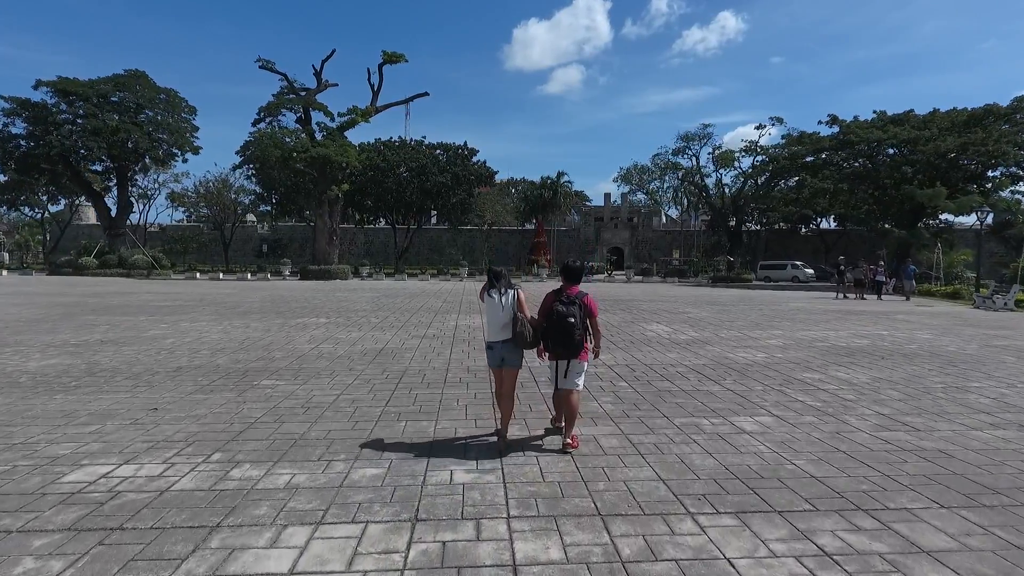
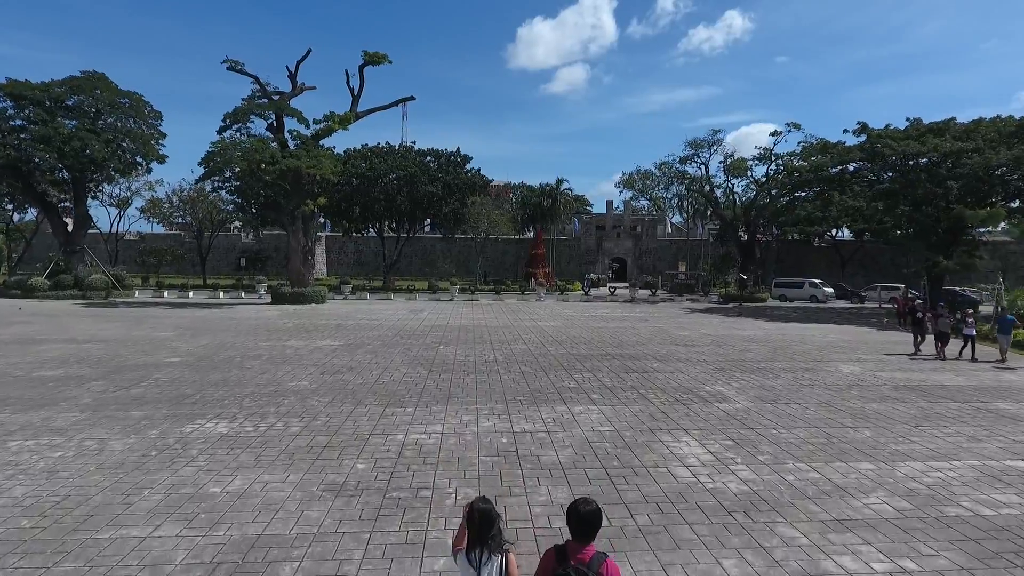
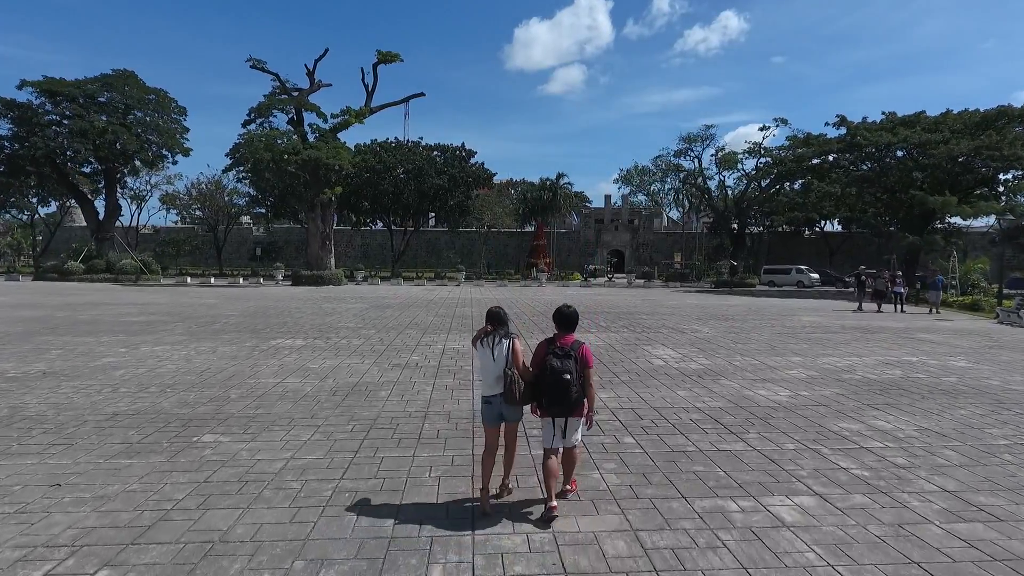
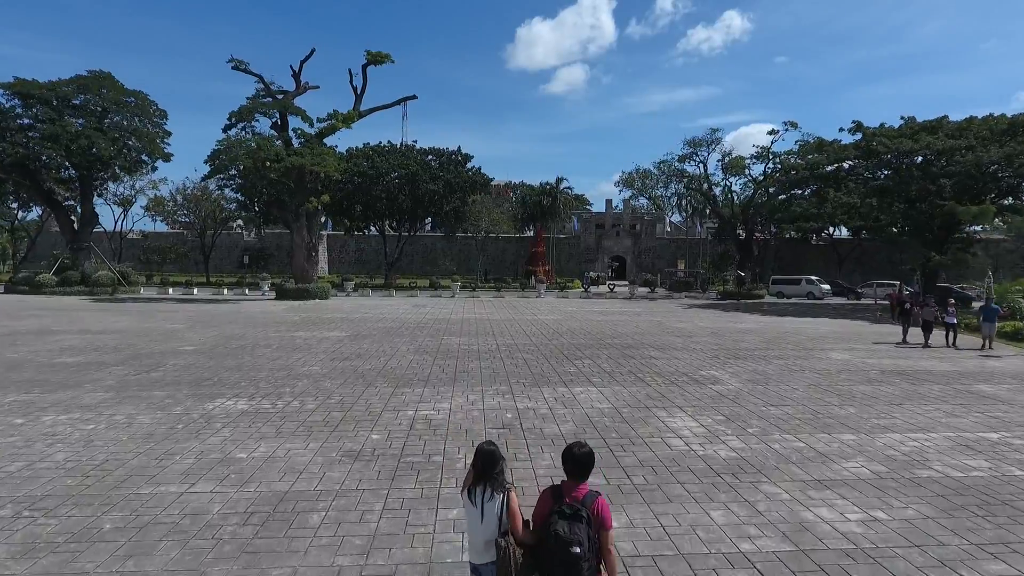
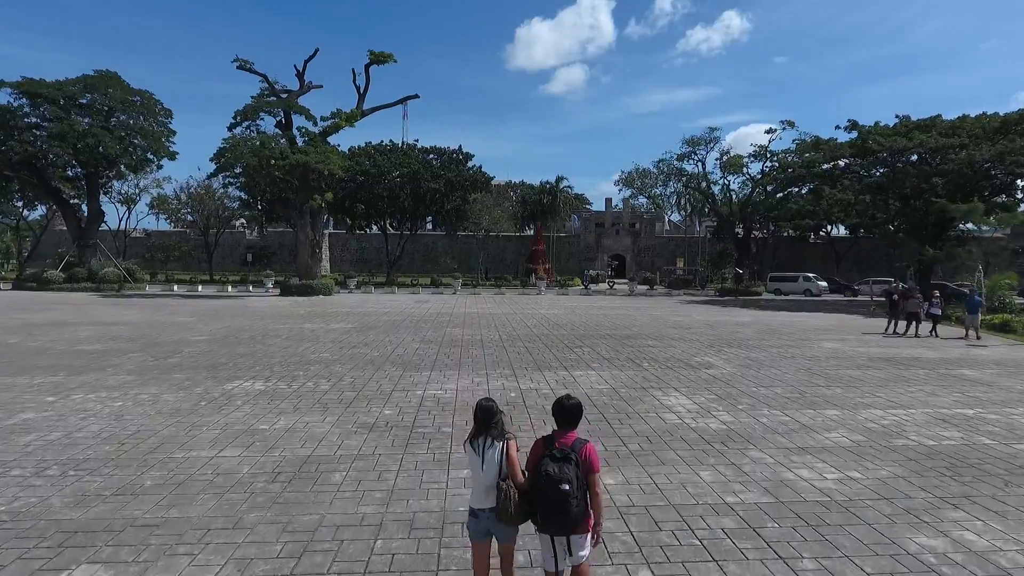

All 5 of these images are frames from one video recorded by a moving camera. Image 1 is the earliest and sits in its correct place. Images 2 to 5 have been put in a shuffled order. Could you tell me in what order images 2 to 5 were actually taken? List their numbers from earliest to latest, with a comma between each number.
3, 5, 4, 2
